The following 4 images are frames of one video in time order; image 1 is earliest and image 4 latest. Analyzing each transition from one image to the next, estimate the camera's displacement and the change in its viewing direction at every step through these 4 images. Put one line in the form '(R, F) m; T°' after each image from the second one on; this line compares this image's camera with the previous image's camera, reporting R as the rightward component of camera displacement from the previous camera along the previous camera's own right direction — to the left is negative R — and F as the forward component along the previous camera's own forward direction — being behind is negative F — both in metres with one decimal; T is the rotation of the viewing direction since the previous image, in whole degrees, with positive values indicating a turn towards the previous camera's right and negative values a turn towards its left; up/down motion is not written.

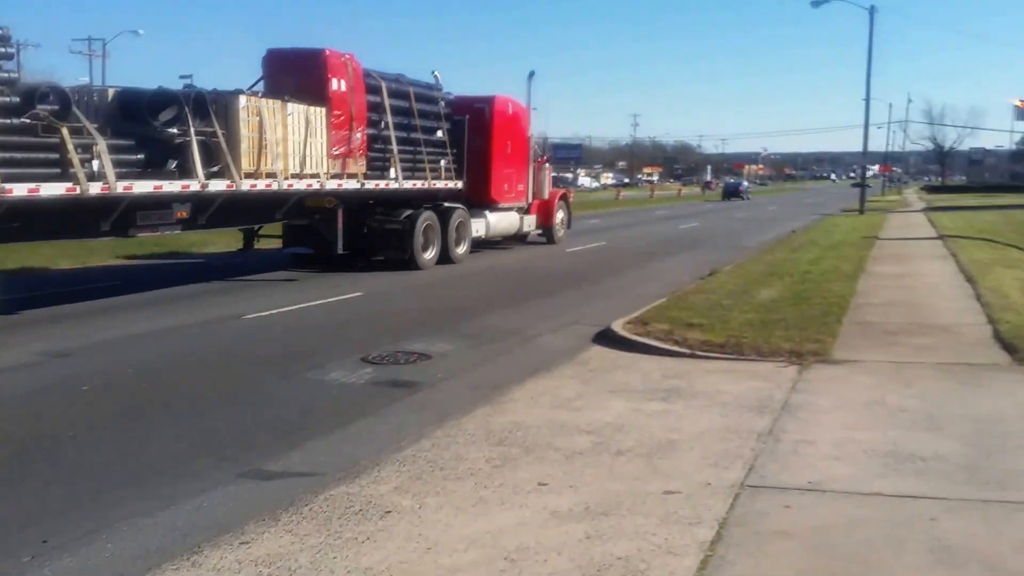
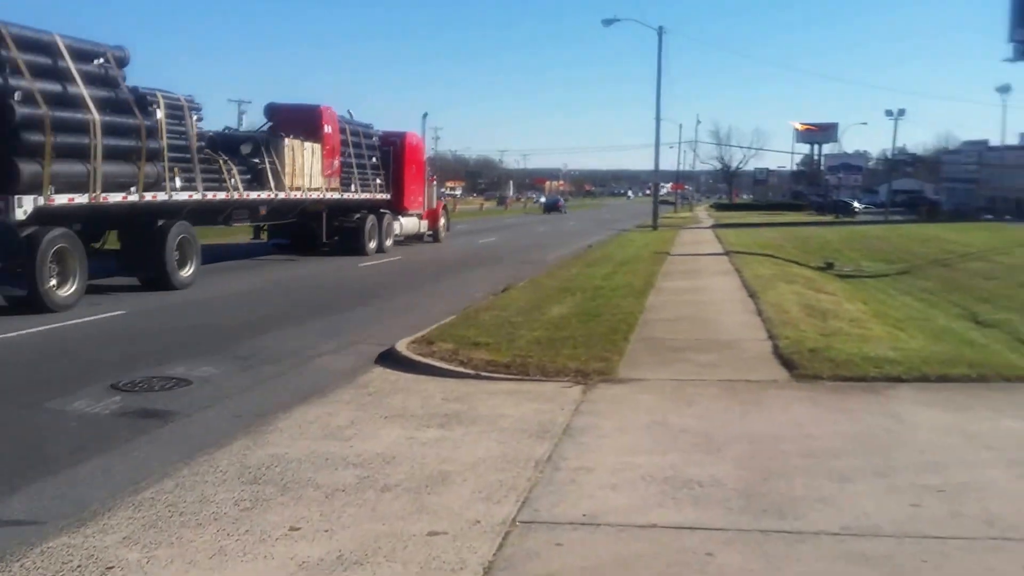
(+0.3, +0.6) m; +10°
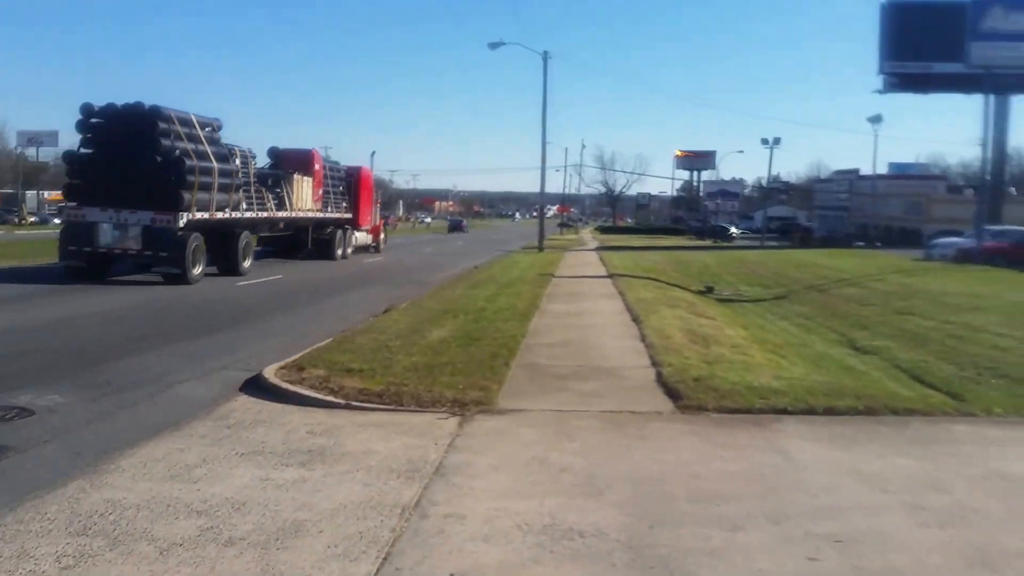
(+0.1, +0.8) m; +6°
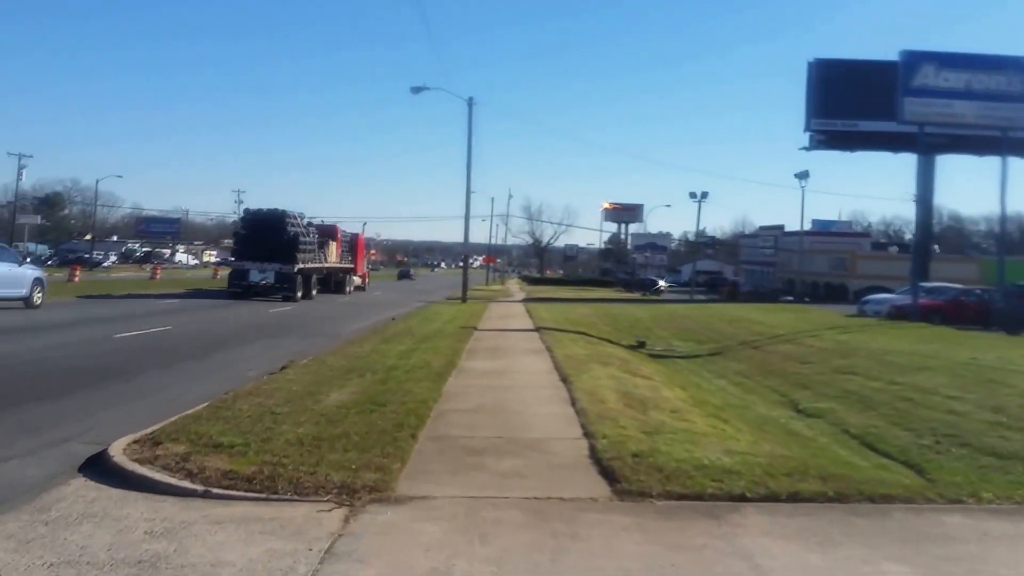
(+0.2, +2.2) m; +3°
